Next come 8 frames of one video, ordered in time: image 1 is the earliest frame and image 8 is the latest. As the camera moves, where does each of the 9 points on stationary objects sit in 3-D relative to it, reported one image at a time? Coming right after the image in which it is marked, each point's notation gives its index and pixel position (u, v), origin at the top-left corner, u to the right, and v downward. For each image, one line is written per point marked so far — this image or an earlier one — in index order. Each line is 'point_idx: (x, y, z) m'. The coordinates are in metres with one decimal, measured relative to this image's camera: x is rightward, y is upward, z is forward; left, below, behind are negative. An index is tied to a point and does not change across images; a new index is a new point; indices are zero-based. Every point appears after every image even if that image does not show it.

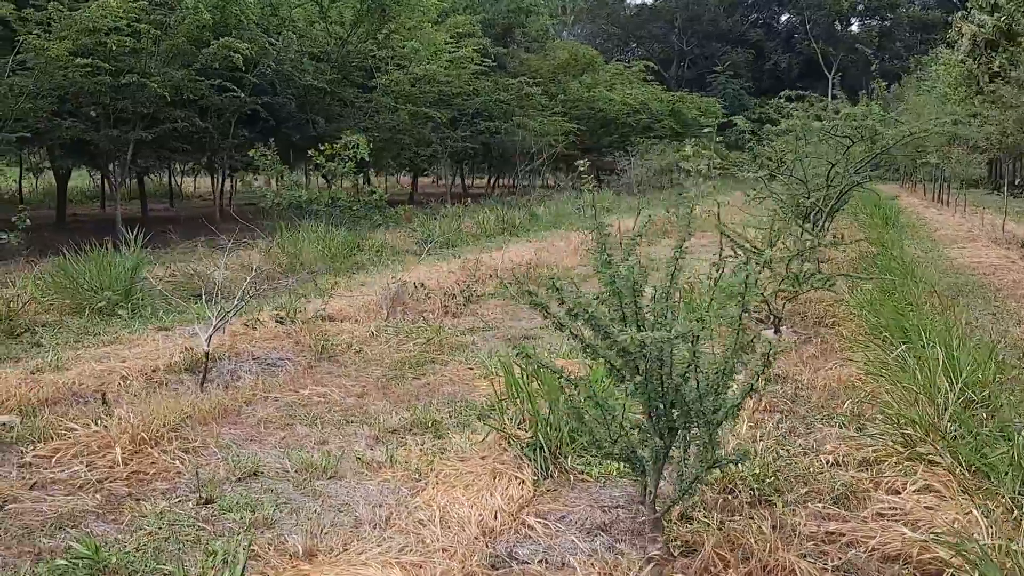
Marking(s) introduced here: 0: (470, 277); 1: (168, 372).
0: (-0.3, +0.1, +8.0) m
1: (-1.5, -0.4, +4.7) m
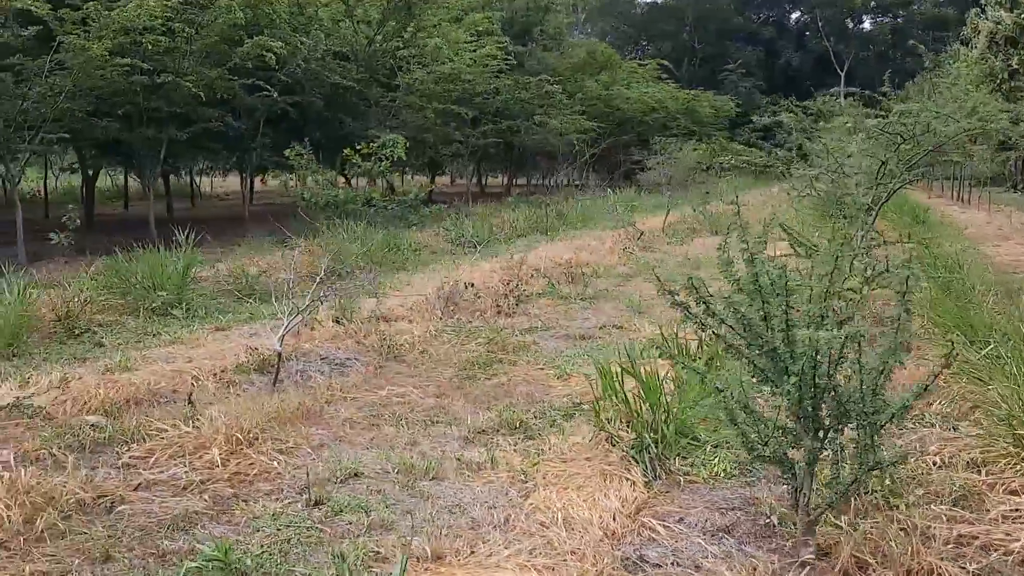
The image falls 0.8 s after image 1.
0: (0.0, +0.1, +8.0) m
1: (-1.2, -0.4, +4.7) m
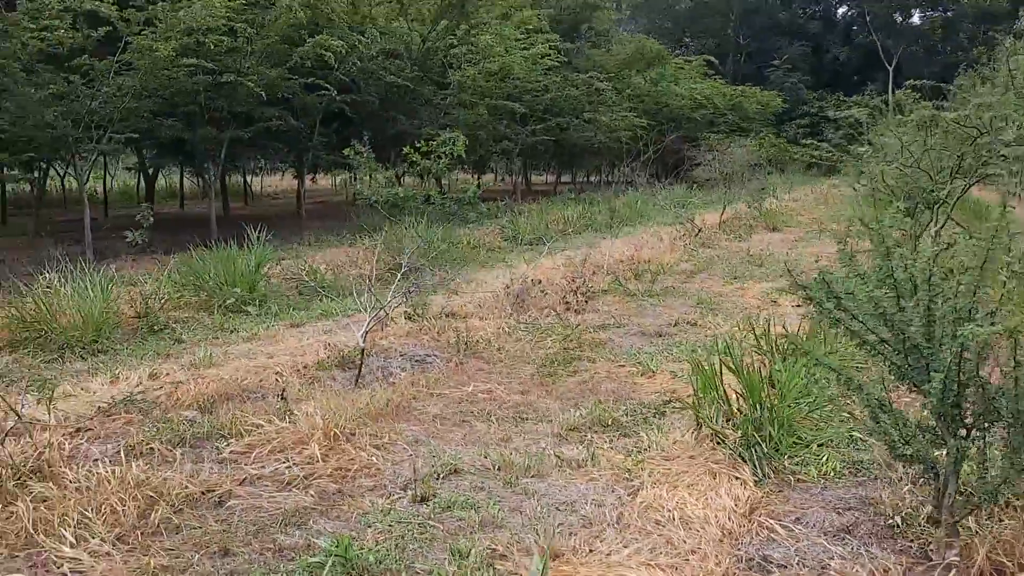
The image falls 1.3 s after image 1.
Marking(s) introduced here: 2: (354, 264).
0: (+0.5, +0.1, +8.0) m
1: (-0.9, -0.4, +4.7) m
2: (-1.2, +0.2, +7.8) m
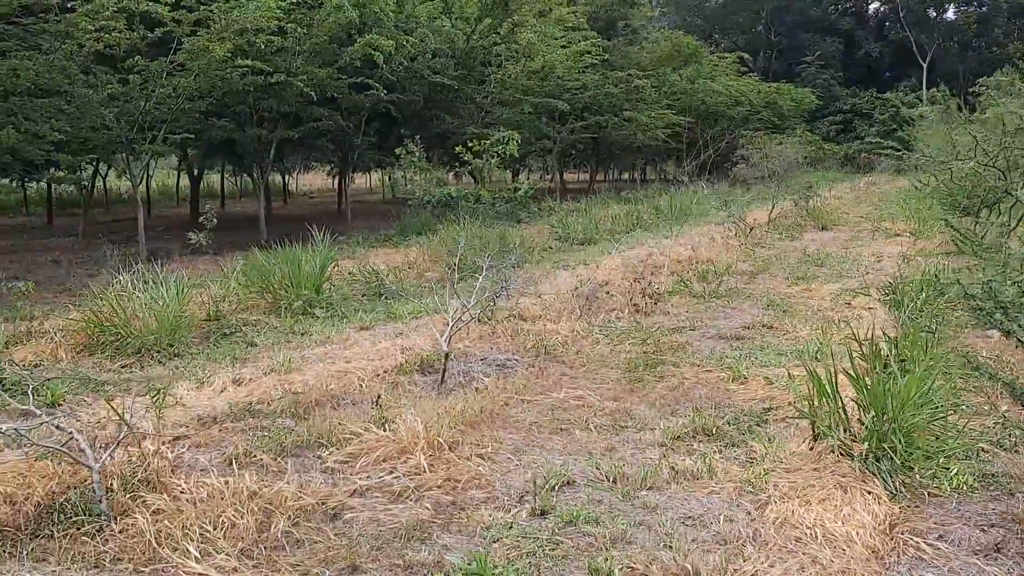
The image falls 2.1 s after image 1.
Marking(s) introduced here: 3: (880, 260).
0: (+0.9, +0.1, +7.9) m
1: (-0.5, -0.4, +4.7) m
2: (-0.7, +0.1, +7.7) m
3: (+3.1, +0.2, +9.0) m
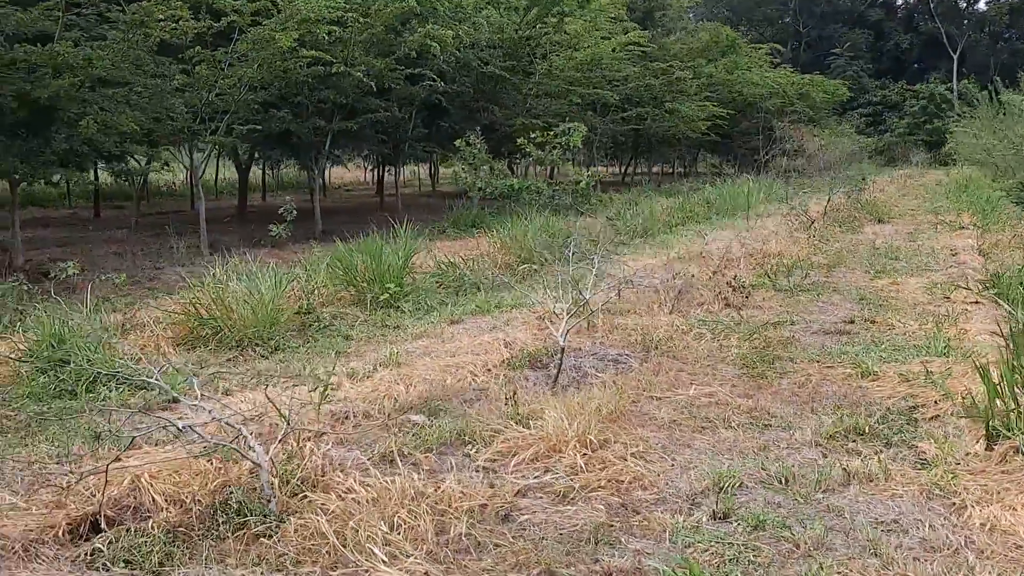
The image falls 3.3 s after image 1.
0: (+1.5, +0.2, +7.7) m
1: (0.0, -0.3, +4.6) m
2: (-0.2, +0.2, +7.6) m
3: (+3.7, +0.3, +8.8) m
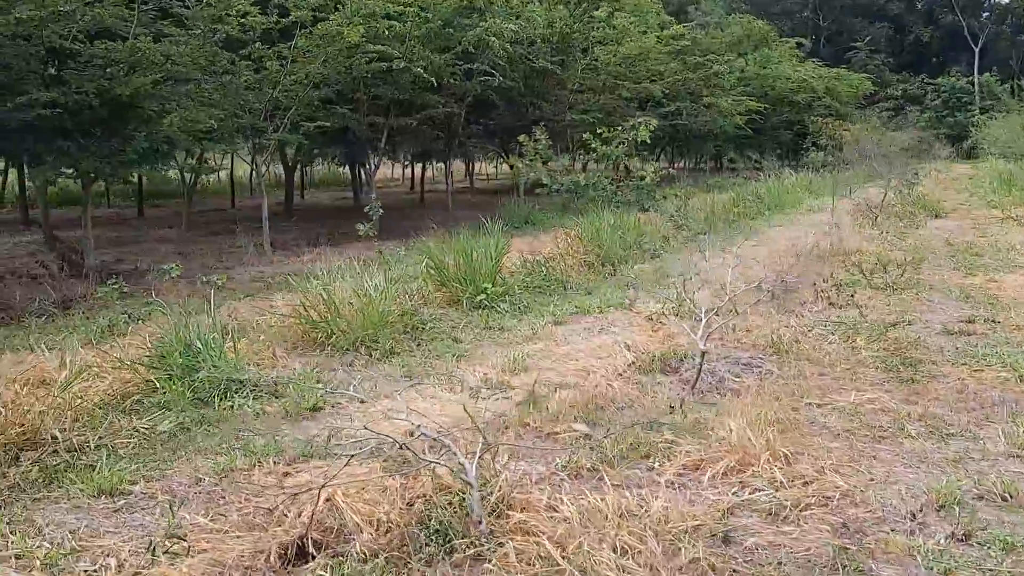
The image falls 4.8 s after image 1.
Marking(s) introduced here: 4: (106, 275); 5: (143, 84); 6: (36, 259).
0: (+2.1, +0.2, +7.5) m
1: (+0.5, -0.4, +4.4) m
2: (+0.4, +0.2, +7.4) m
3: (+4.3, +0.3, +8.6) m
4: (-3.0, +0.1, +7.7) m
5: (-2.4, +1.3, +6.8) m
6: (-3.8, +0.2, +8.5) m
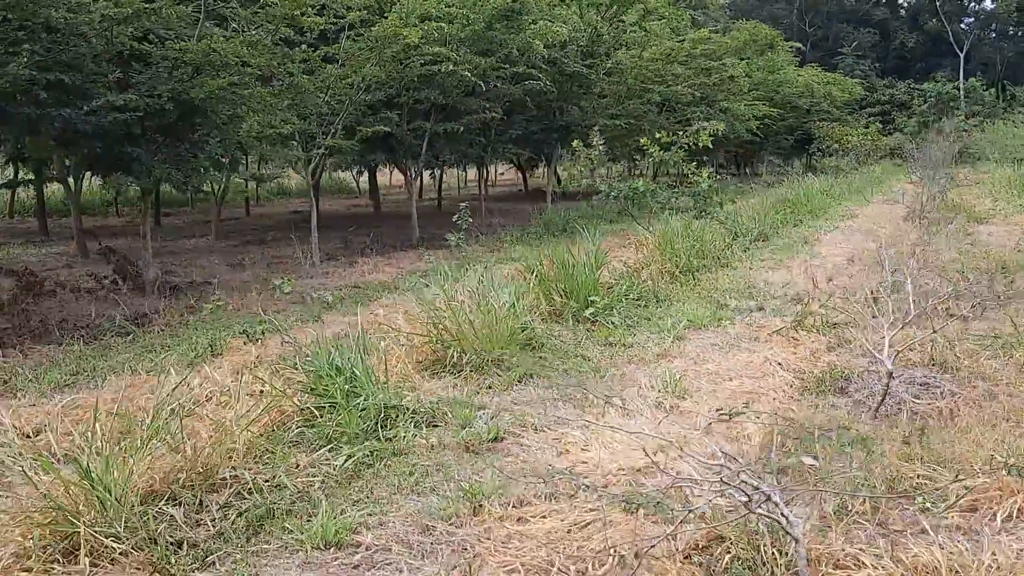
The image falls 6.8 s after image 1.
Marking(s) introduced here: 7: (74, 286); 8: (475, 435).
0: (+2.6, +0.1, +7.3) m
1: (+1.2, -0.4, +4.1) m
2: (+0.9, +0.1, +7.1) m
3: (+4.8, +0.3, +8.4) m
4: (-2.4, 0.0, +7.4) m
5: (-1.8, +1.2, +6.4) m
6: (-3.3, +0.1, +8.1) m
7: (-3.1, 0.0, +7.4) m
8: (-0.1, -0.5, +3.4) m
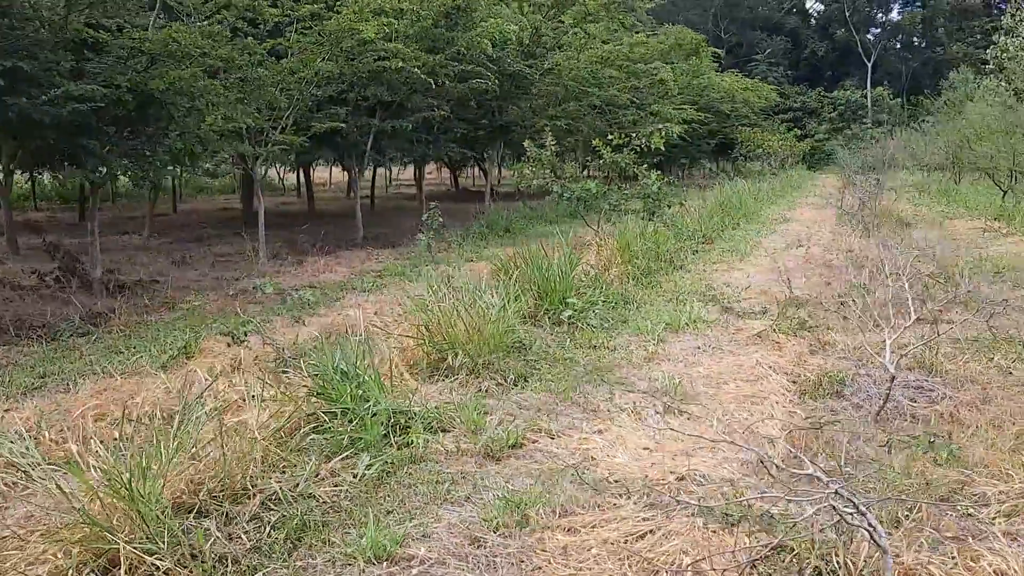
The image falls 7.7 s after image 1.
0: (+2.4, +0.1, +7.4) m
1: (+1.2, -0.4, +4.1) m
2: (+0.7, +0.1, +7.1) m
3: (+4.5, +0.2, +8.7) m
4: (-2.7, 0.0, +7.1) m
5: (-2.0, +1.2, +6.2) m
6: (-3.6, +0.1, +7.8) m
7: (-3.3, 0.0, +7.1) m
8: (-0.1, -0.5, +3.3) m
